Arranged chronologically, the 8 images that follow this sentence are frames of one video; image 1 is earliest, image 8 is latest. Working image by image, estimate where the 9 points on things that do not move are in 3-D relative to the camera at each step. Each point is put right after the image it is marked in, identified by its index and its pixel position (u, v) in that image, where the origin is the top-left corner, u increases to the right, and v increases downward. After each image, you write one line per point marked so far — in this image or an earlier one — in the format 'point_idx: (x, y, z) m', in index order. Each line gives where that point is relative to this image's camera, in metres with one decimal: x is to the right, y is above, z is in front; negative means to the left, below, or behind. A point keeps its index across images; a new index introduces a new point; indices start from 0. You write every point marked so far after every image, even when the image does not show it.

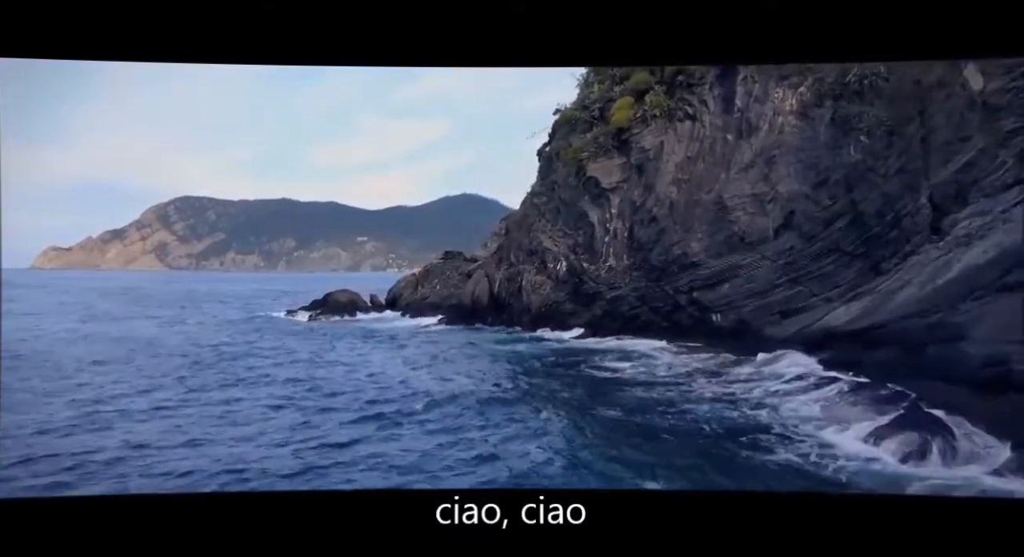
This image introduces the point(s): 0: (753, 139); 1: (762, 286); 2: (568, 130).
0: (+1.6, +0.9, +4.6) m
1: (+1.8, -0.1, +4.7) m
2: (+0.7, +1.6, +6.9) m
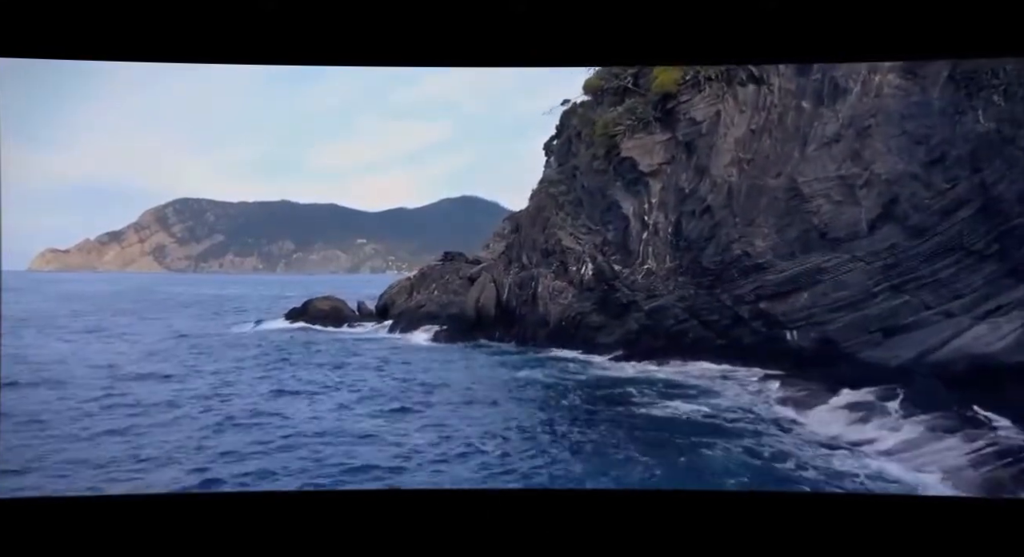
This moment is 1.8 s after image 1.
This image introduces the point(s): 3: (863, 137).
0: (+1.7, +0.9, +3.6) m
1: (+1.8, -0.1, +3.7) m
2: (+0.8, +1.5, +5.9) m
3: (+2.0, +0.8, +3.8) m
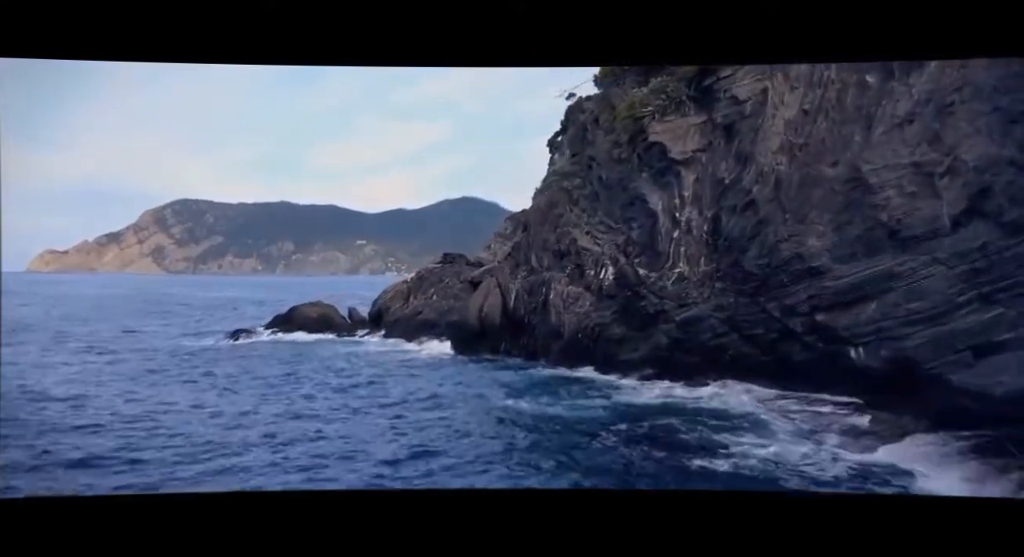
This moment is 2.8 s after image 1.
0: (+1.8, +0.9, +3.1) m
1: (+1.9, -0.1, +3.1) m
2: (+0.8, +1.5, +5.3) m
3: (+2.0, +0.8, +3.3) m
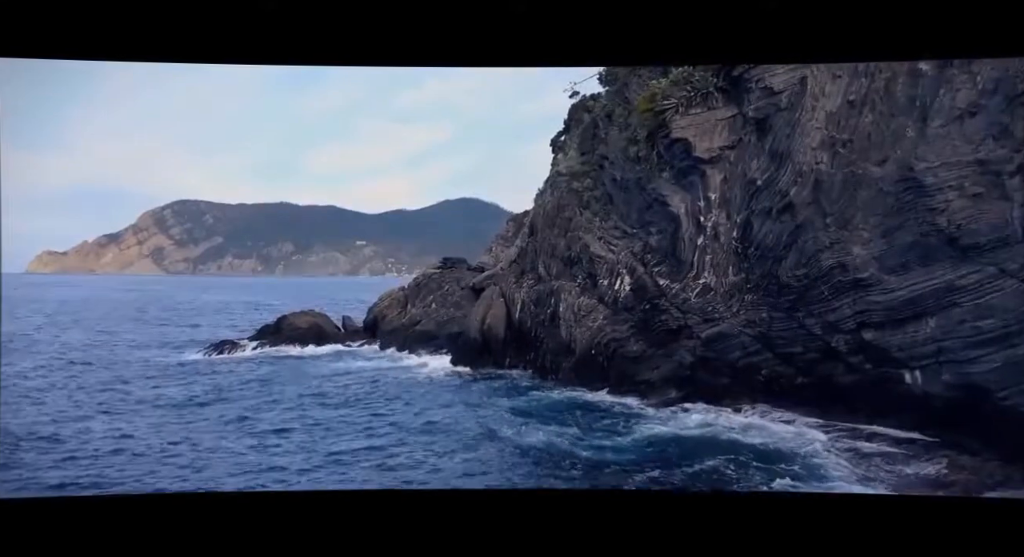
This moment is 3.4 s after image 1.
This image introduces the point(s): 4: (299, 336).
0: (+1.8, +0.8, +2.7) m
1: (+1.9, -0.2, +2.7) m
2: (+0.9, +1.4, +5.0) m
3: (+2.1, +0.7, +2.9) m
4: (-1.5, -0.4, +5.0) m
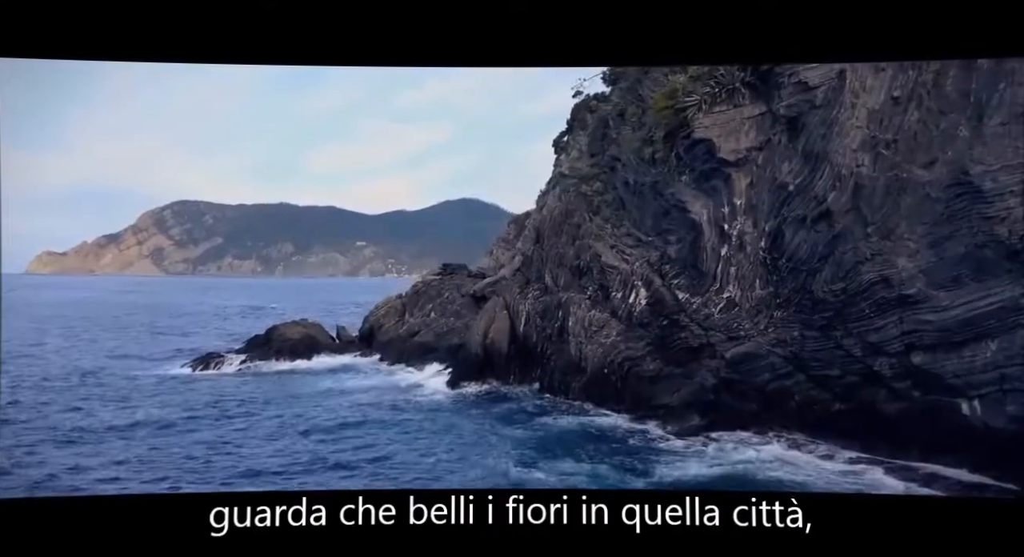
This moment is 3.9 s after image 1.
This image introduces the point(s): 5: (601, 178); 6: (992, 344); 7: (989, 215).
0: (+1.8, +0.8, +2.4) m
1: (+1.9, -0.2, +2.5) m
2: (+0.9, +1.4, +4.7) m
3: (+2.1, +0.7, +2.6) m
4: (-1.5, -0.5, +4.7) m
5: (+0.7, +0.7, +5.1) m
6: (+1.8, -0.2, +2.7) m
7: (+1.8, +0.3, +2.8) m
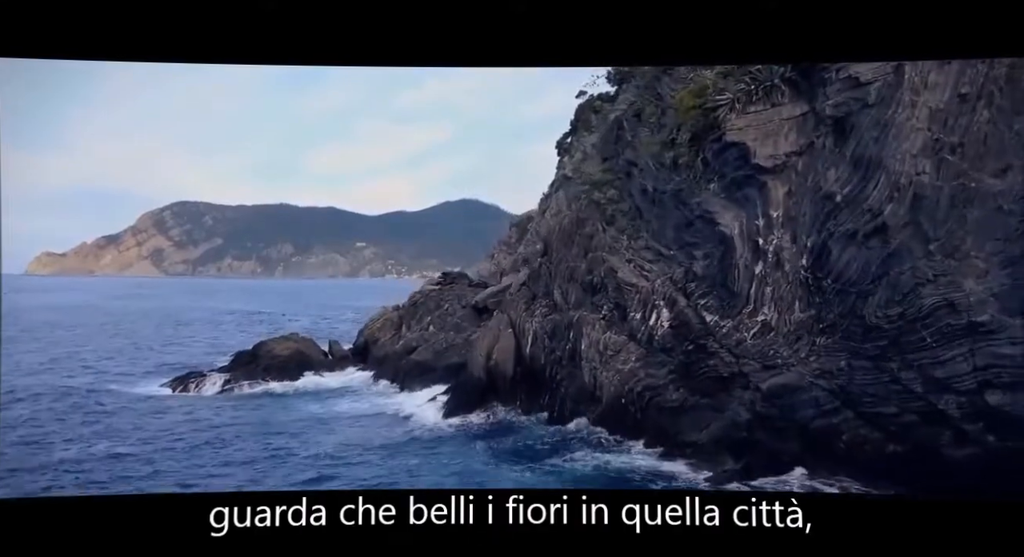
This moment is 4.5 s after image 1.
0: (+1.8, +0.7, +2.1) m
1: (+2.0, -0.3, +2.1) m
2: (+0.9, +1.3, +4.3) m
3: (+2.1, +0.6, +2.3) m
4: (-1.5, -0.5, +4.3) m
5: (+0.7, +0.6, +4.7) m
6: (+1.8, -0.3, +2.4) m
7: (+1.9, +0.2, +2.4) m
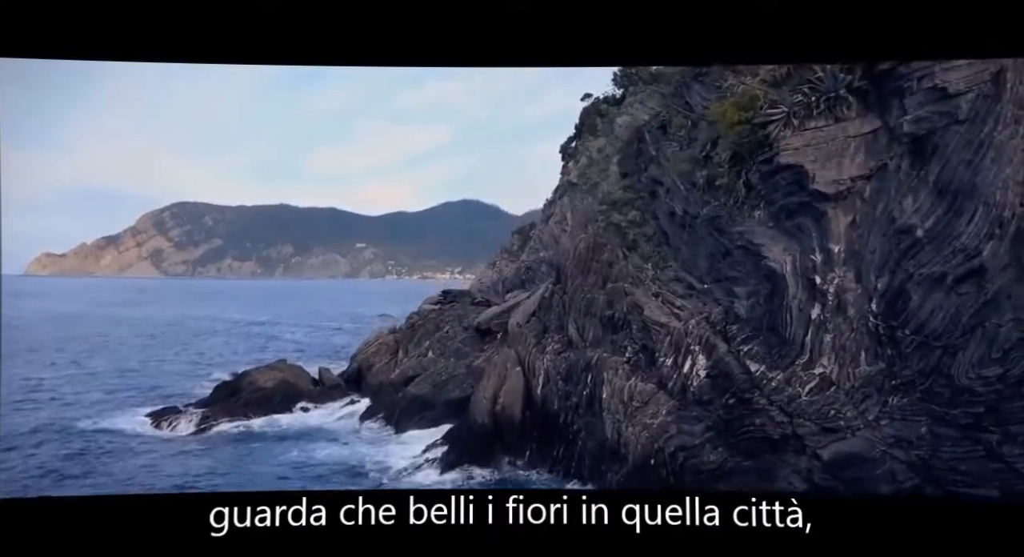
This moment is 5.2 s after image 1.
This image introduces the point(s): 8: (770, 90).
0: (+1.9, +0.5, +1.7) m
1: (+2.0, -0.5, +1.7) m
2: (+1.0, +1.1, +3.9) m
3: (+2.2, +0.4, +1.9) m
4: (-1.4, -0.7, +3.9) m
5: (+0.7, +0.5, +4.3) m
6: (+1.9, -0.5, +2.0) m
7: (+1.9, 0.0, +2.0) m
8: (+1.2, +1.0, +3.7) m
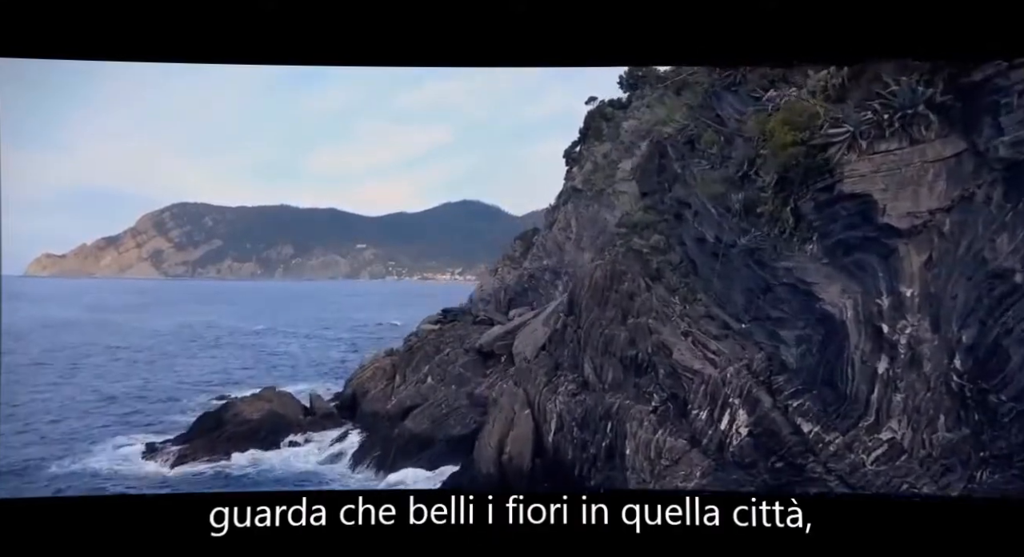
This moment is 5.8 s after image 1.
0: (+1.9, +0.4, +1.3) m
1: (+2.0, -0.6, +1.4) m
2: (+1.0, +1.0, +3.6) m
3: (+2.2, +0.3, +1.5) m
4: (-1.4, -0.8, +3.6) m
5: (+0.8, +0.4, +4.0) m
6: (+1.9, -0.6, +1.7) m
7: (+1.9, -0.1, +1.7) m
8: (+1.3, +0.9, +3.4) m
